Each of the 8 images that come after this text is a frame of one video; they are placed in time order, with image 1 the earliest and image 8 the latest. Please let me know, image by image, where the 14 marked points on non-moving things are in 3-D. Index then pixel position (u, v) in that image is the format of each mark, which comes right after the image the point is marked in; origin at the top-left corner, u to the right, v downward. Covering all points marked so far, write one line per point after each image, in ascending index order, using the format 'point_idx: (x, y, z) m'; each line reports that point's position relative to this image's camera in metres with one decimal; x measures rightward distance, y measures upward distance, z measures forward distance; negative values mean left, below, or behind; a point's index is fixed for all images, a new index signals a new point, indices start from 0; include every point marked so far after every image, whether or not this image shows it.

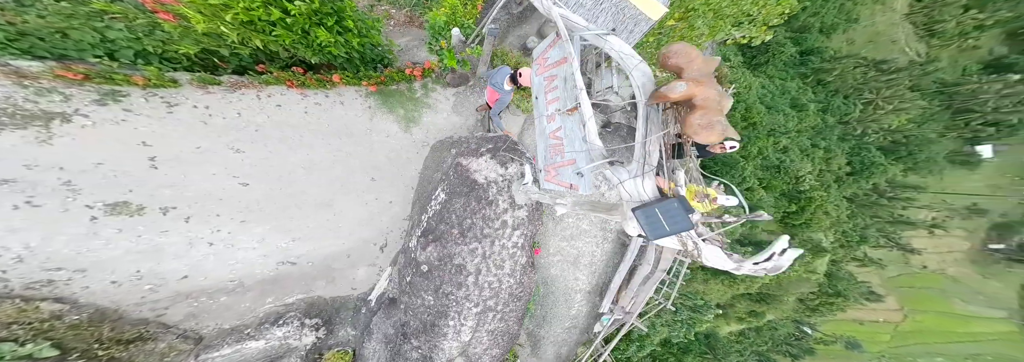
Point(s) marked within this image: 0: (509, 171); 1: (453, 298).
0: (-0.1, +0.2, +4.8) m
1: (-1.3, -2.1, +4.7) m
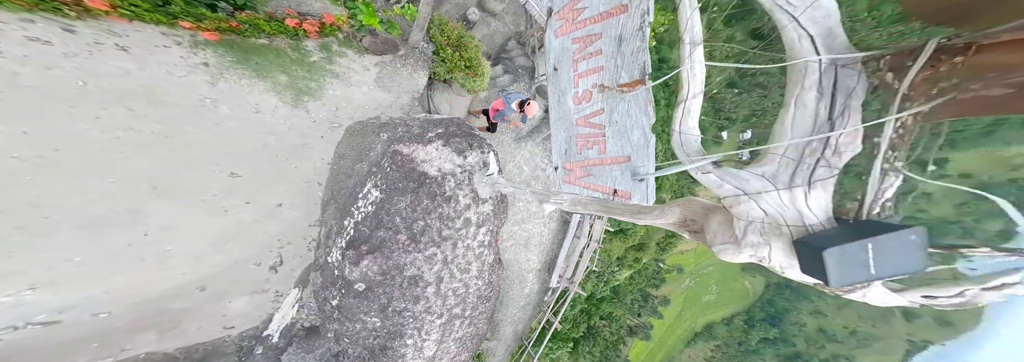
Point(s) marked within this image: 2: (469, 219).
0: (-0.8, +0.3, +4.3) m
1: (-1.8, -2.0, +4.0) m
2: (-0.7, -0.6, +4.3) m
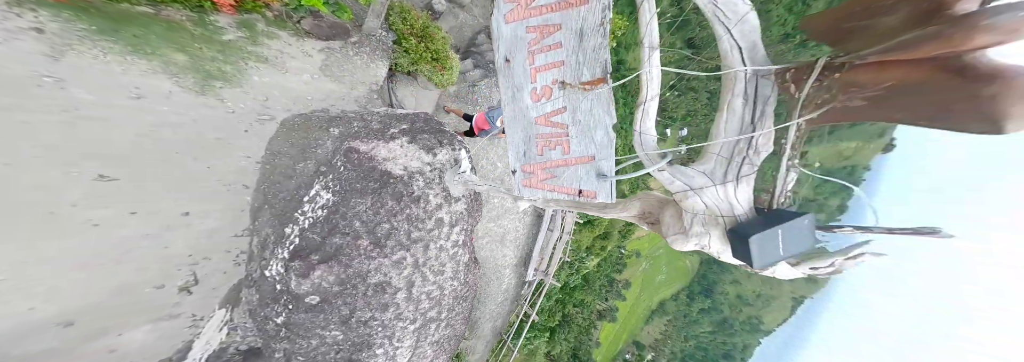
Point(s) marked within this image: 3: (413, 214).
0: (-1.2, +0.4, +4.1) m
1: (-2.1, -2.1, +3.7) m
2: (-1.2, -0.6, +4.2) m
3: (-1.6, -0.5, +3.8) m
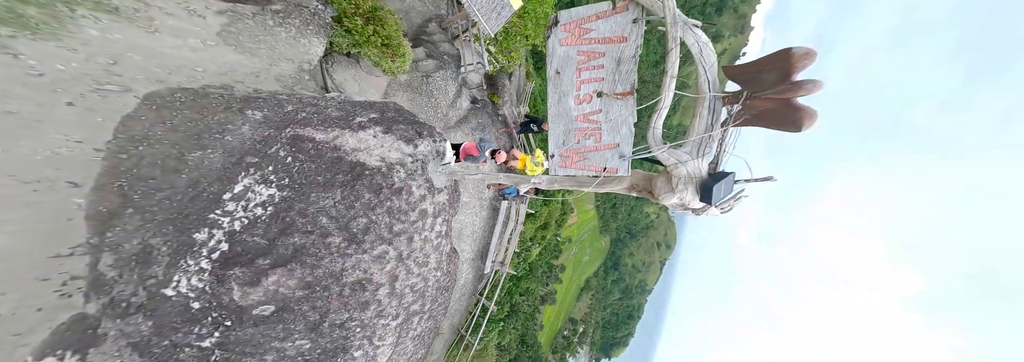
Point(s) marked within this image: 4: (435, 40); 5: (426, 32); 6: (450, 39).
0: (-1.5, +0.5, +4.0) m
1: (-2.2, -1.9, +3.5) m
2: (-1.4, -0.5, +4.1) m
3: (-1.7, -0.4, +3.6) m
4: (-2.9, +5.2, +9.2) m
5: (-3.2, +5.4, +9.1) m
6: (-2.5, +5.6, +9.9) m
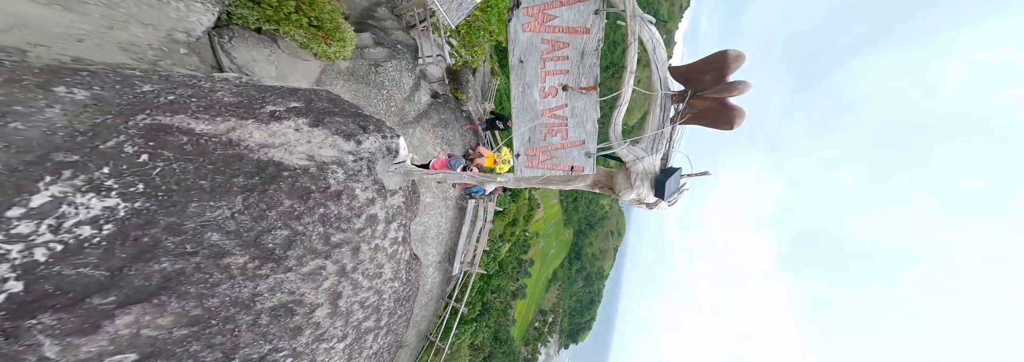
0: (-2.0, +0.5, +3.6) m
1: (-2.6, -2.0, +2.9) m
2: (-2.0, -0.5, +3.6) m
3: (-2.2, -0.4, +3.1) m
4: (-4.2, +5.1, +8.4) m
5: (-4.5, +5.4, +8.3) m
6: (-3.9, +5.5, +9.1) m
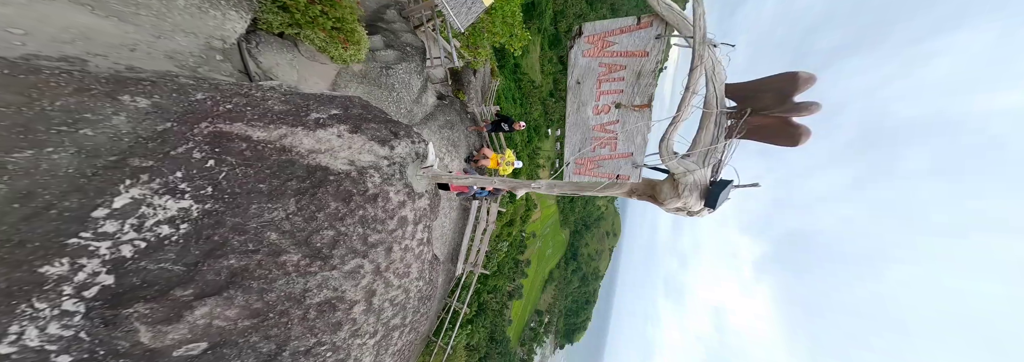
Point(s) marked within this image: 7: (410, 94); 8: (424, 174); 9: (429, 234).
0: (-1.7, +0.4, +3.7) m
1: (-2.3, -2.0, +3.1) m
2: (-1.6, -0.5, +3.8) m
3: (-1.9, -0.4, +3.3) m
4: (-3.9, +5.1, +8.6) m
5: (-4.2, +5.4, +8.5) m
6: (-3.6, +5.5, +9.3) m
7: (-3.2, +2.8, +8.3) m
8: (-1.4, +0.1, +3.9) m
9: (-1.5, -0.9, +4.5) m
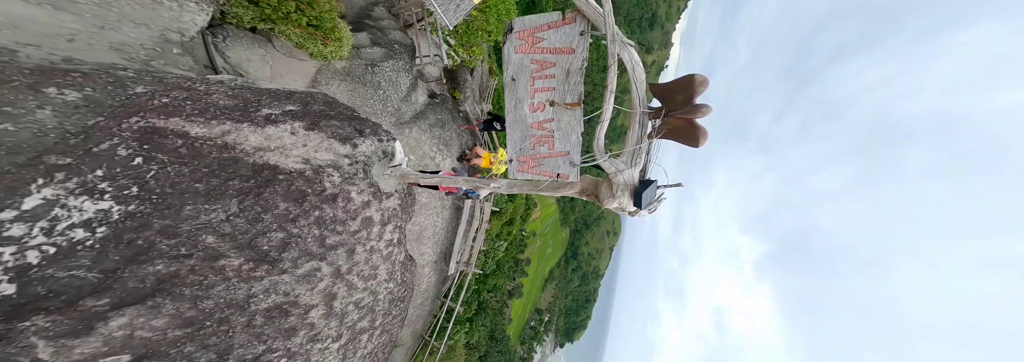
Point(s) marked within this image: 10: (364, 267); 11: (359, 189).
0: (-2.1, +0.4, +3.6) m
1: (-2.7, -2.0, +3.0) m
2: (-2.0, -0.5, +3.7) m
3: (-2.3, -0.4, +3.1) m
4: (-4.3, +5.1, +8.4) m
5: (-4.6, +5.4, +8.3) m
6: (-4.0, +5.5, +9.1) m
7: (-3.7, +2.9, +8.1) m
8: (-1.8, +0.1, +3.8) m
9: (-1.9, -0.9, +4.3) m
10: (-2.1, -1.2, +3.6) m
11: (-2.1, -0.1, +3.5) m
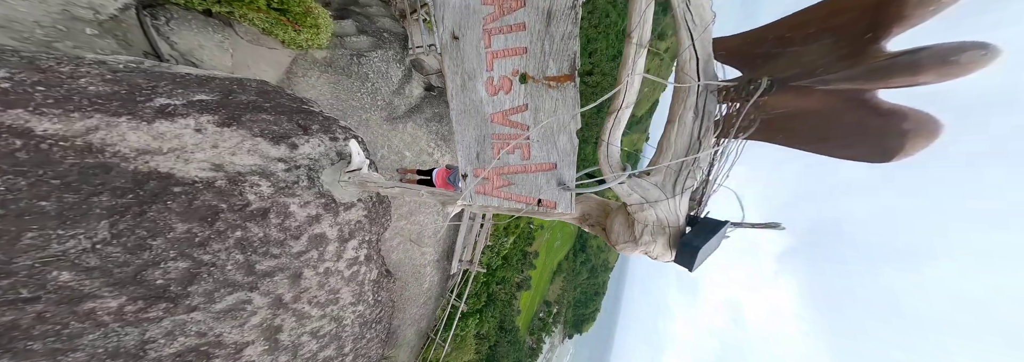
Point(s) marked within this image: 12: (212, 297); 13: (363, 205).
0: (-2.3, +0.4, +2.9) m
1: (-2.9, -2.1, +2.3) m
2: (-2.2, -0.6, +3.0) m
3: (-2.5, -0.5, +2.5) m
4: (-4.4, +5.1, +7.7) m
5: (-4.7, +5.4, +7.6) m
6: (-4.0, +5.6, +8.4) m
7: (-3.7, +2.9, +7.4) m
8: (-2.0, 0.0, +3.1) m
9: (-2.1, -1.0, +3.7) m
10: (-2.2, -1.3, +3.0) m
11: (-2.3, -0.2, +2.8) m
12: (-2.6, -1.0, +2.3) m
13: (-2.0, -0.3, +3.4) m
